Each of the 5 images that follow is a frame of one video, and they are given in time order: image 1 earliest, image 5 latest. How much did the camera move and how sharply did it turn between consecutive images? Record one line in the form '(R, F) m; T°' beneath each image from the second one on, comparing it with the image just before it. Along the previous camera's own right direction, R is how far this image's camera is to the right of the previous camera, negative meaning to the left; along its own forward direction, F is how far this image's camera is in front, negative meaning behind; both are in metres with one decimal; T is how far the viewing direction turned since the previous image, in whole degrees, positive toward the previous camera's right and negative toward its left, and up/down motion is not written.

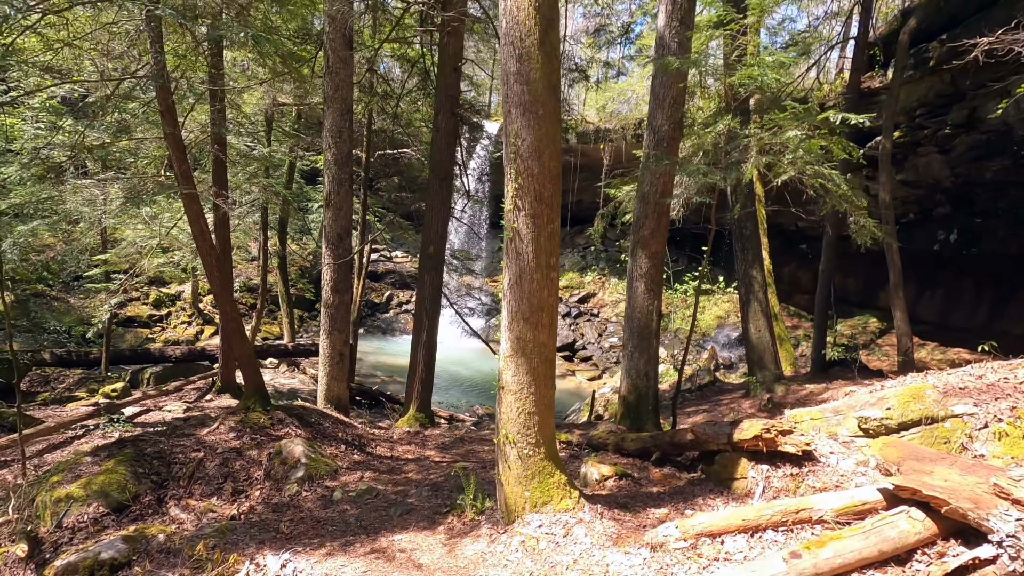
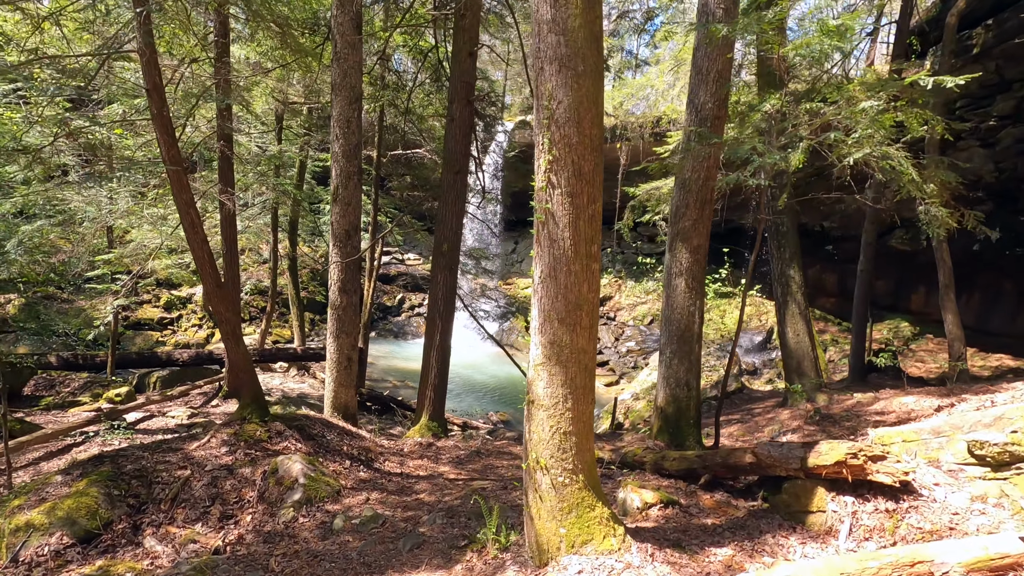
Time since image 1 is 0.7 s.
(-0.1, +0.4) m; -1°
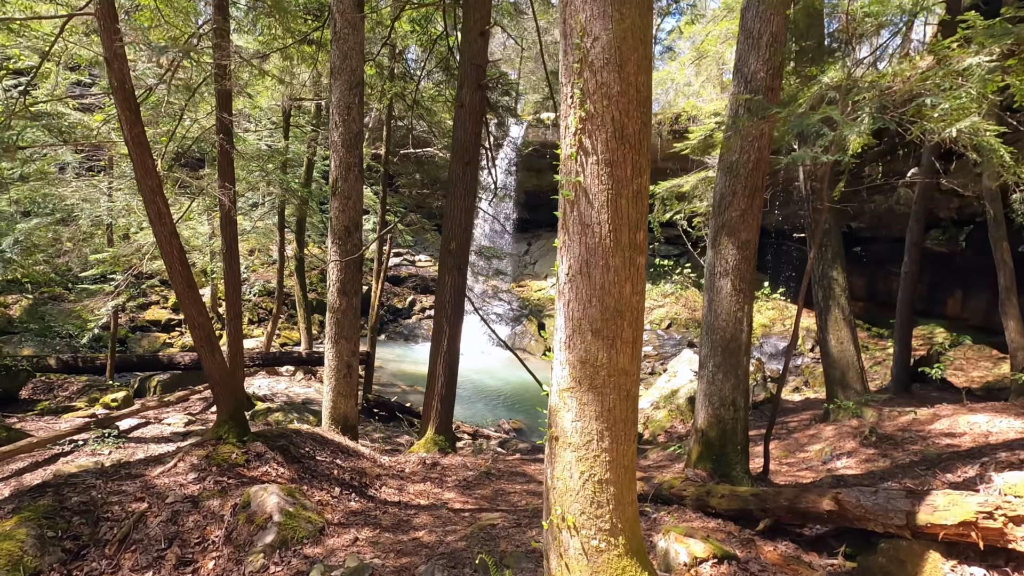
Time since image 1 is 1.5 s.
(0.0, +0.5) m; -1°
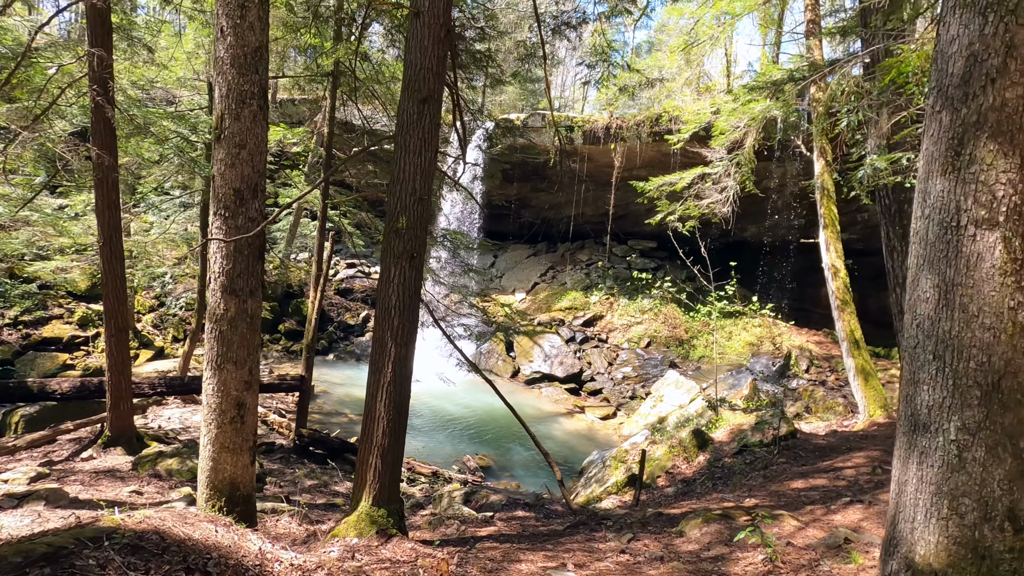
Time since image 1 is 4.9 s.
(-0.1, +1.8) m; +4°
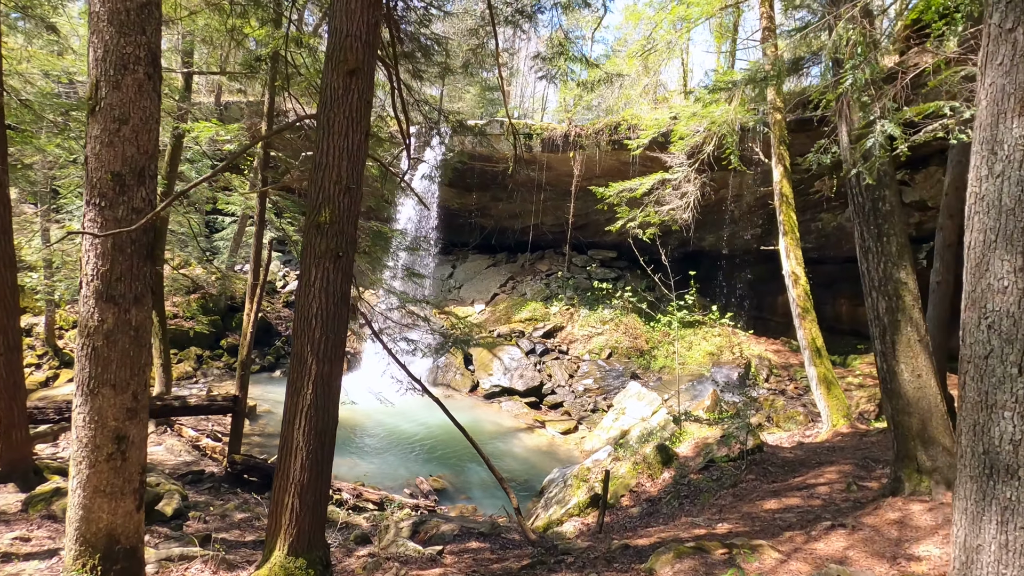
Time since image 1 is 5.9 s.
(+0.1, +0.5) m; +4°
